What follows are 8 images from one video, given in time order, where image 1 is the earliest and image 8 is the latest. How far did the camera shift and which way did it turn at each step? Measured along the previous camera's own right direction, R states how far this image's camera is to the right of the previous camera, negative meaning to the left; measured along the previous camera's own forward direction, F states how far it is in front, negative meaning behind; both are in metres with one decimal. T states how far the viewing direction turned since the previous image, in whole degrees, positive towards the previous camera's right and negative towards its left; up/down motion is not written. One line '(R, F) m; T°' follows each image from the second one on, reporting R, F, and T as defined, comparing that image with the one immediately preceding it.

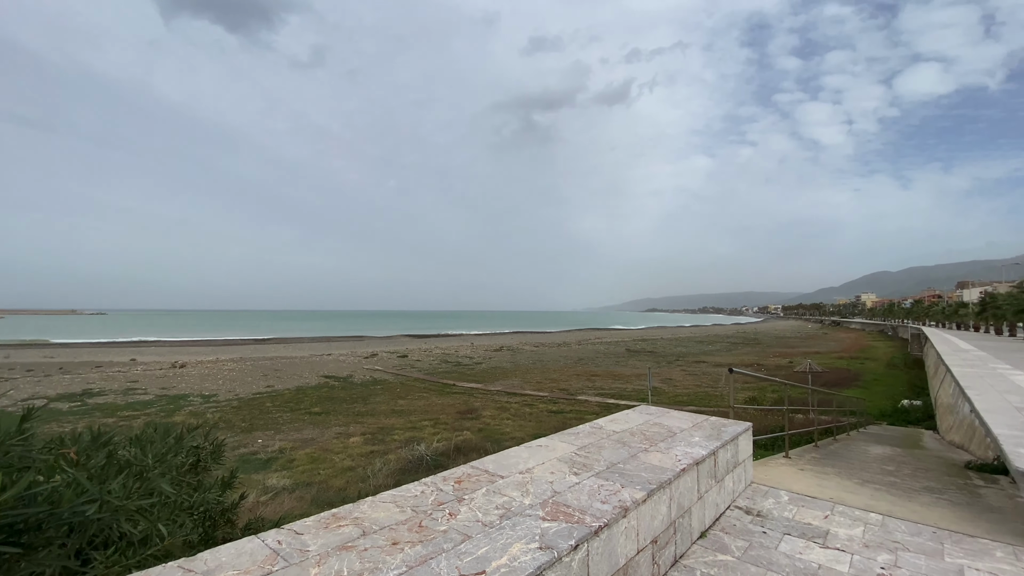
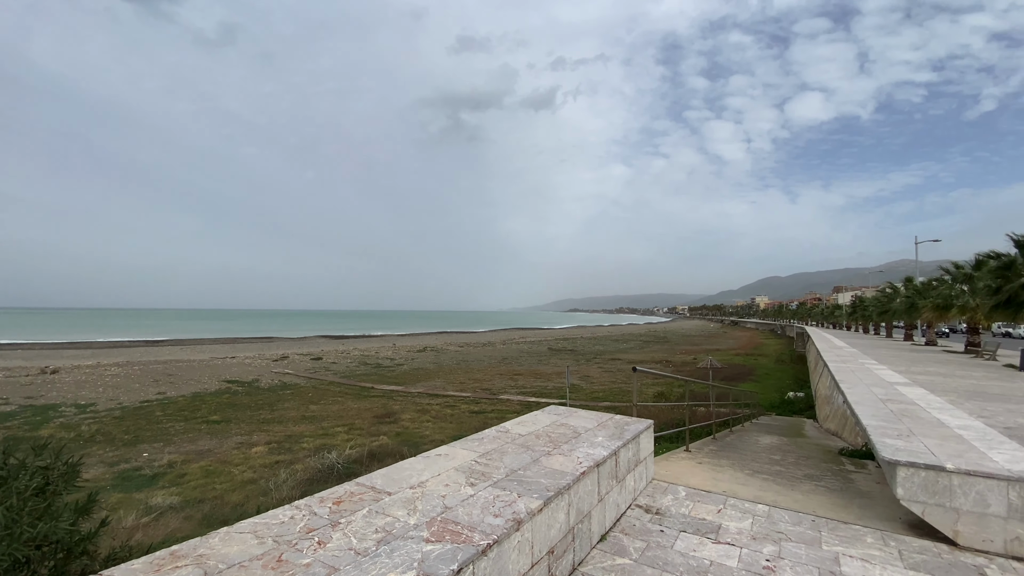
(+0.2, +0.2) m; +9°
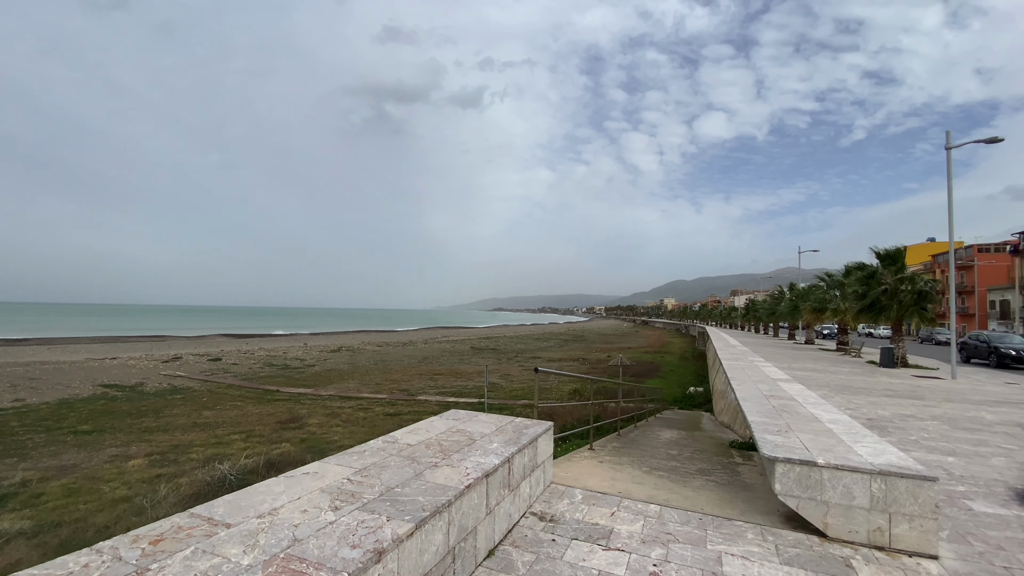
(+0.2, +0.2) m; +9°
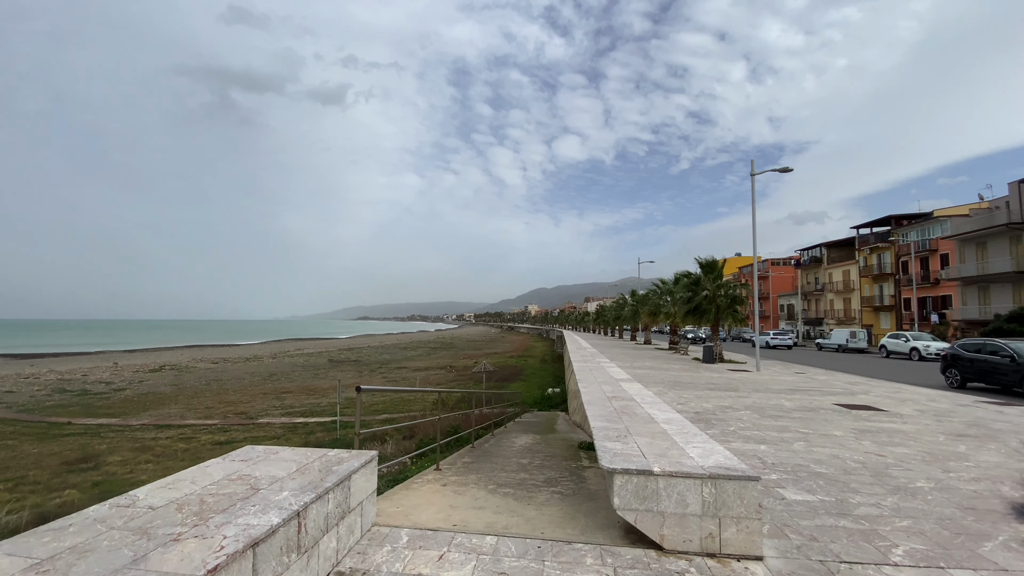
(+0.3, +0.5) m; +16°
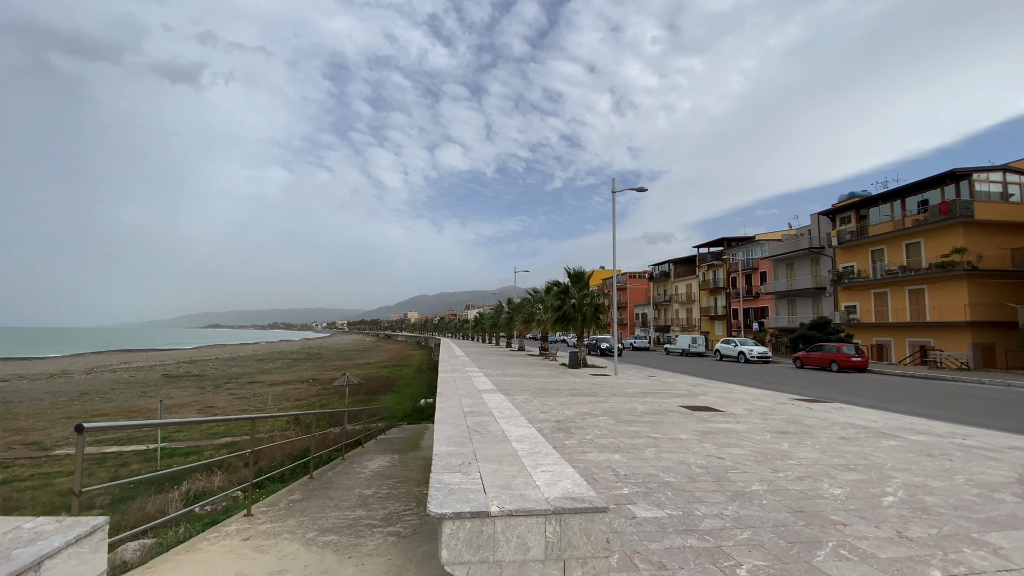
(+0.3, +0.6) m; +14°
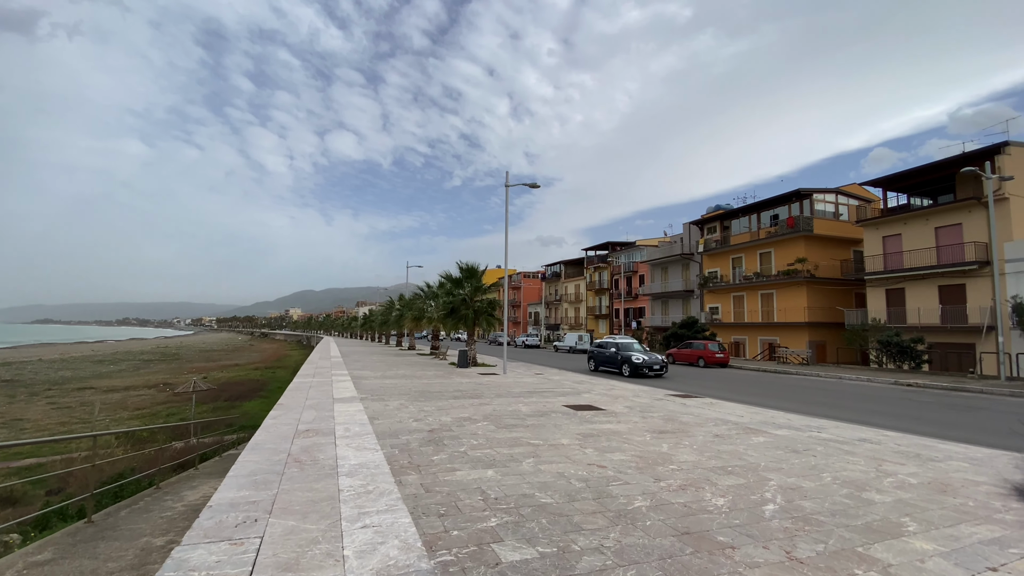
(+0.4, +0.9) m; +12°
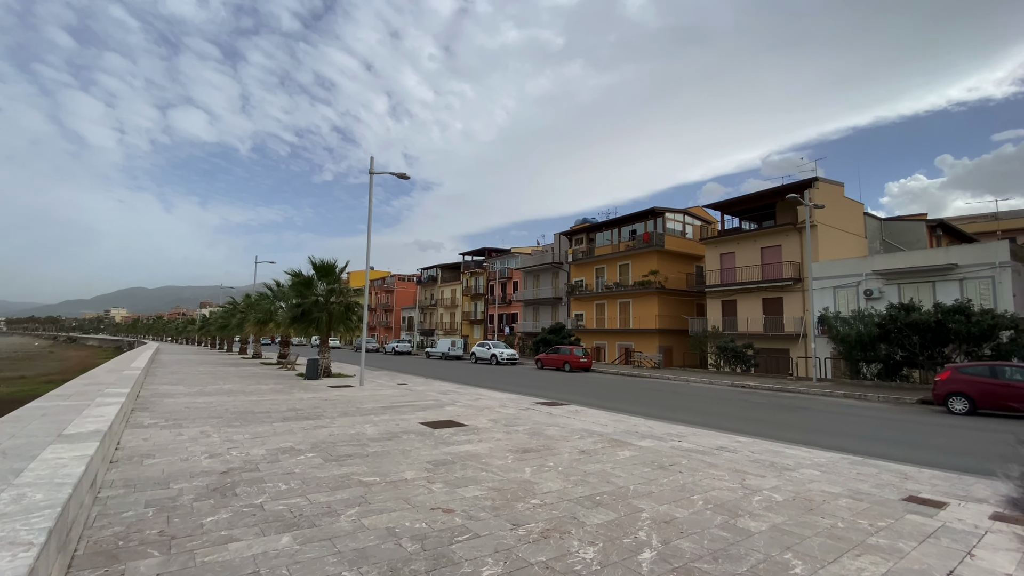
(+0.4, +1.1) m; +15°
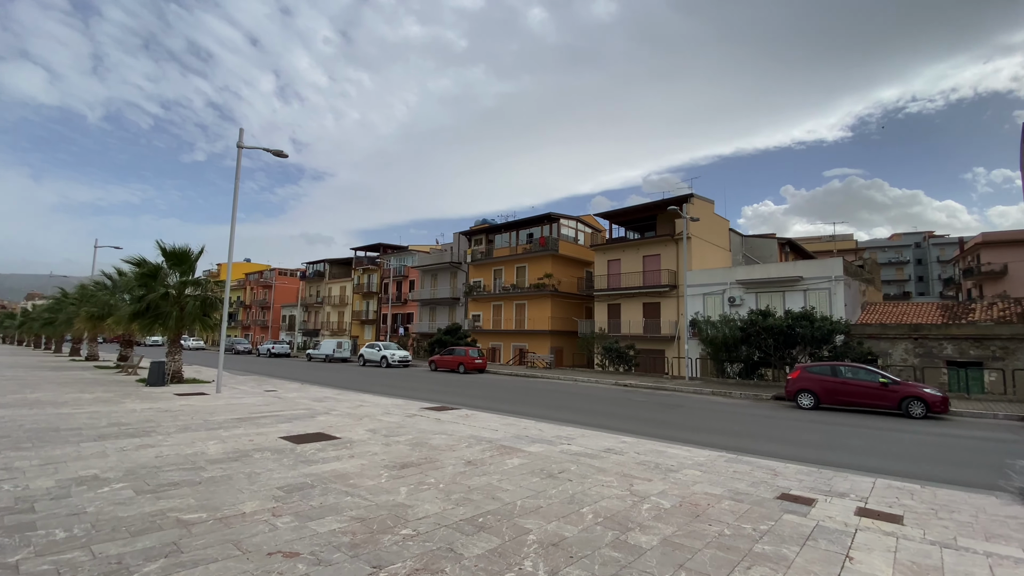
(+0.2, +0.6) m; +12°
